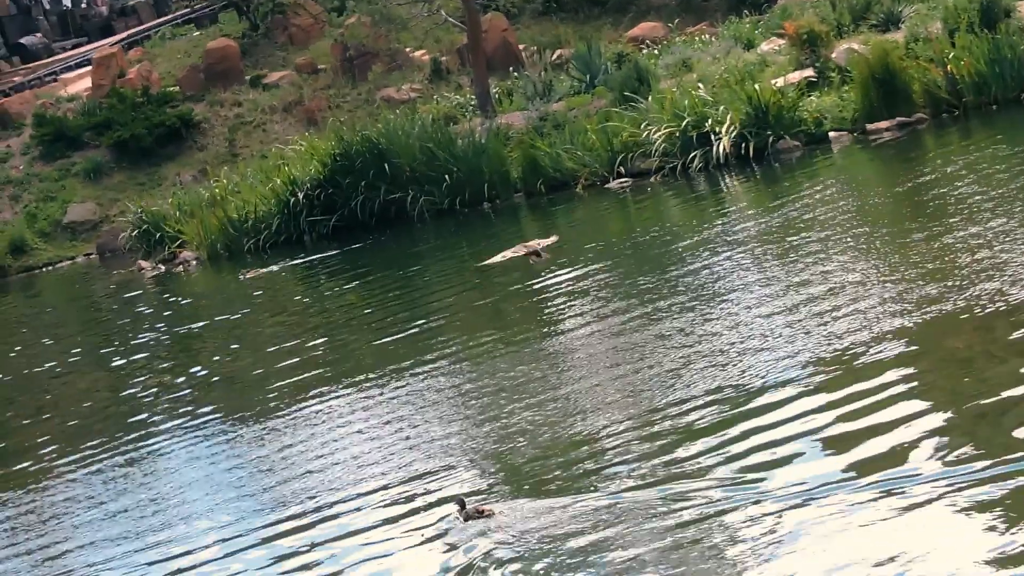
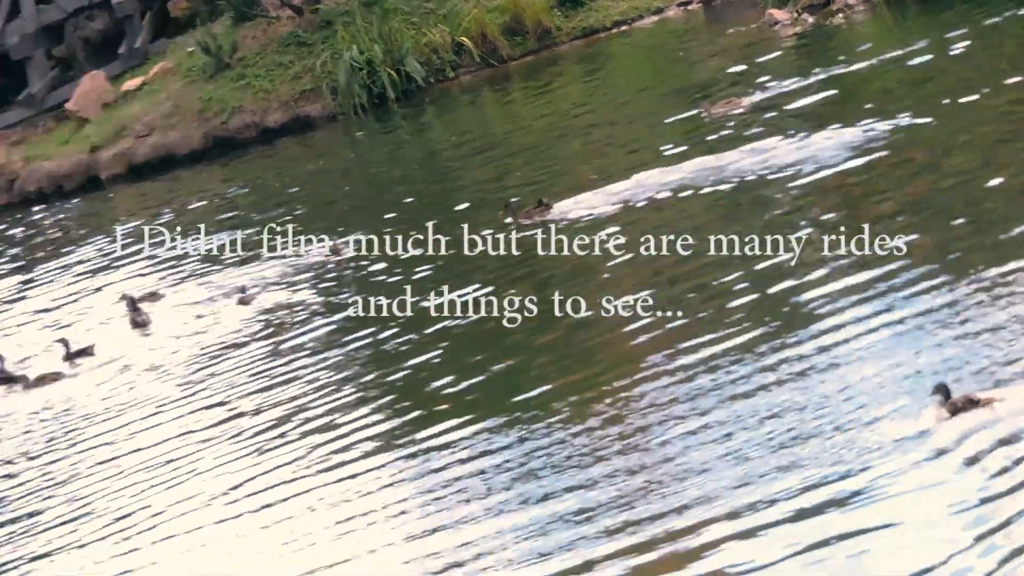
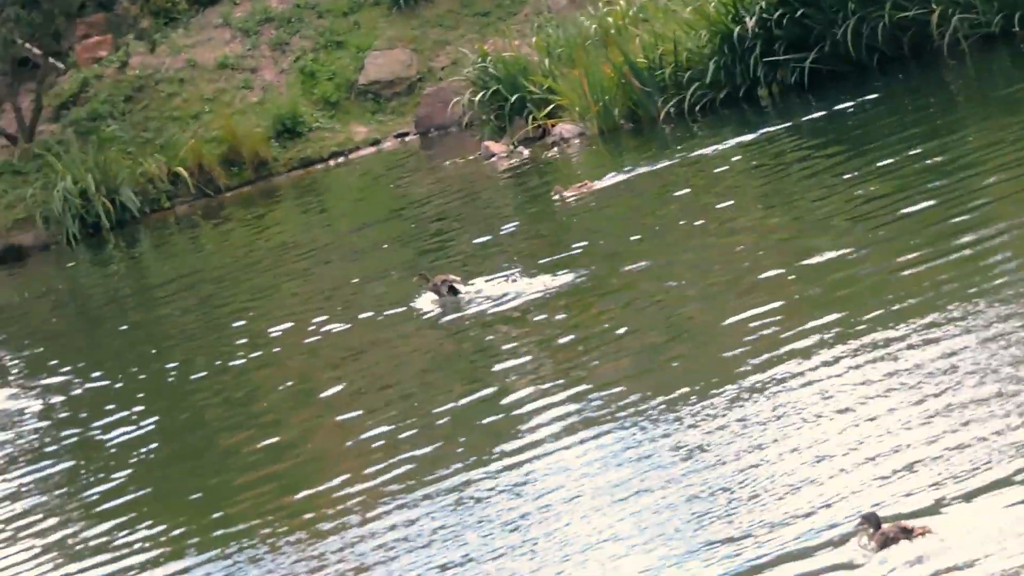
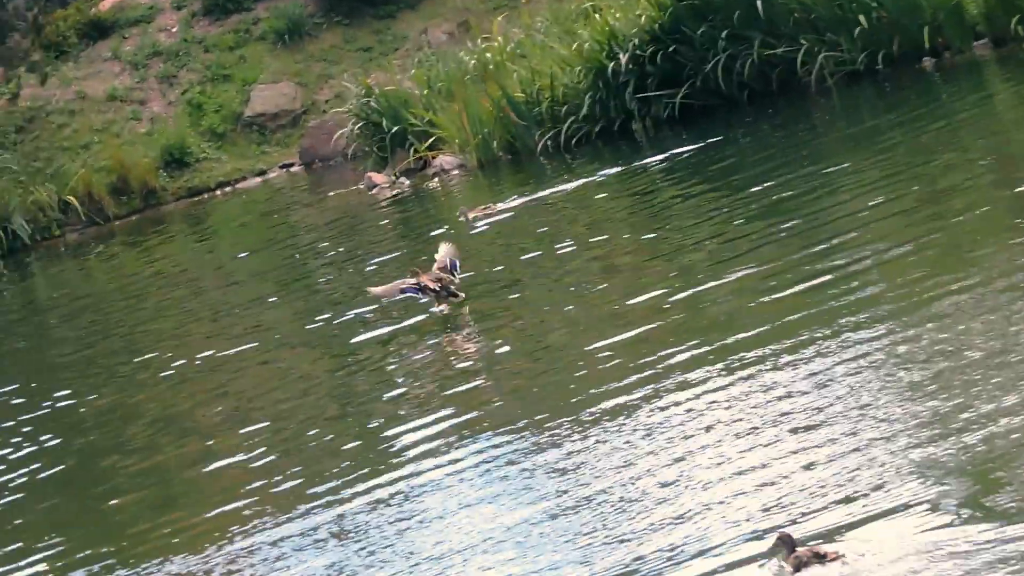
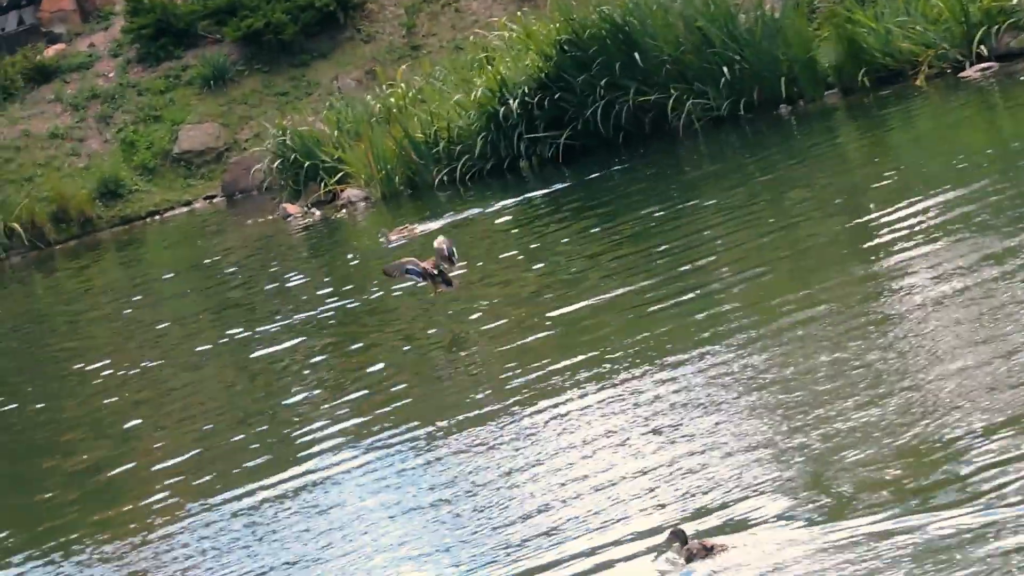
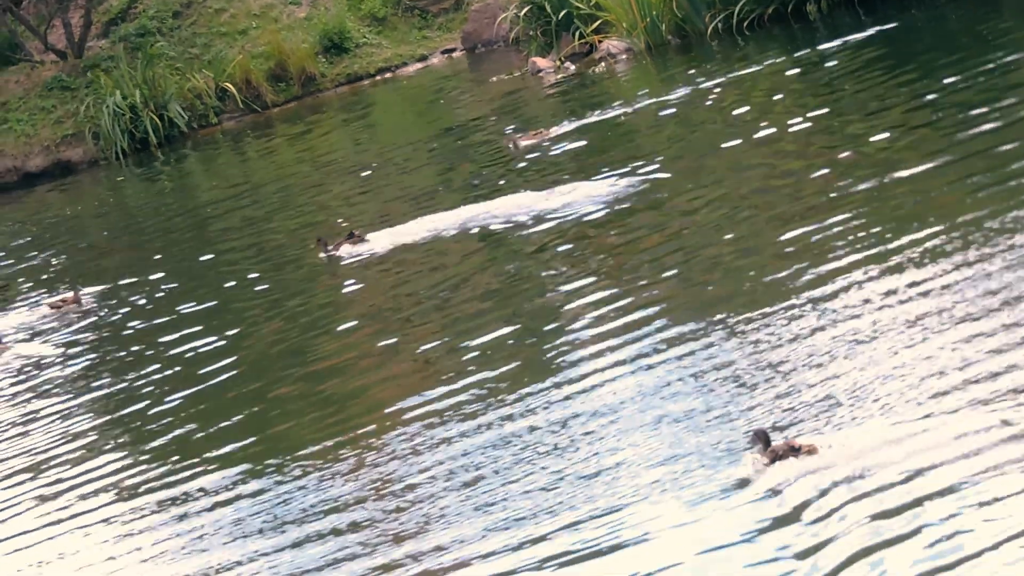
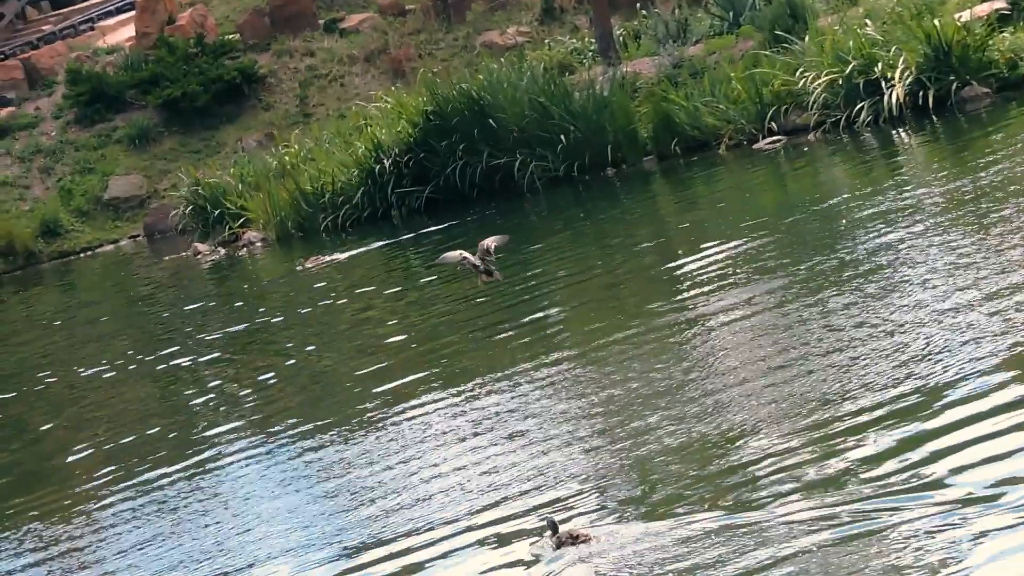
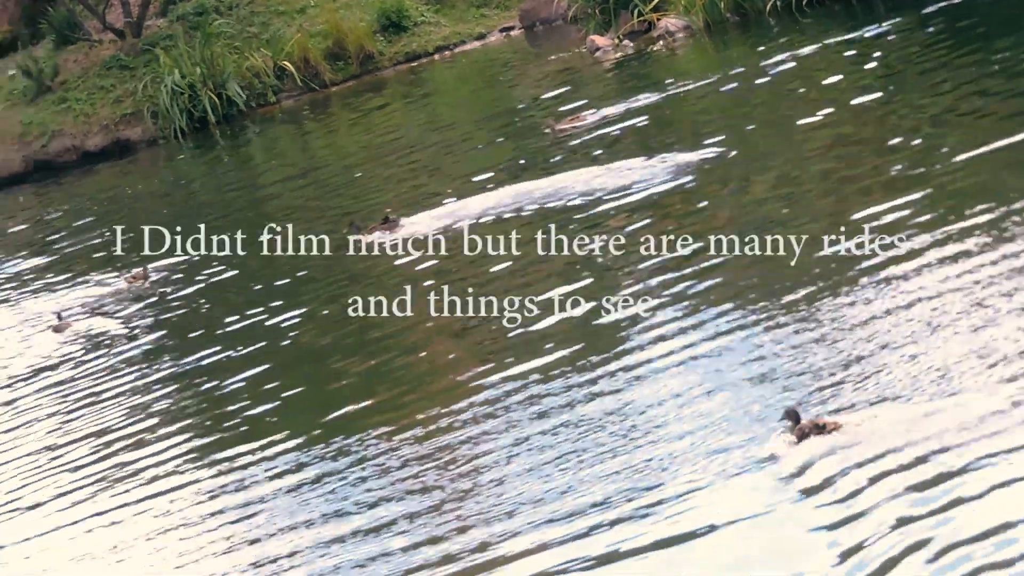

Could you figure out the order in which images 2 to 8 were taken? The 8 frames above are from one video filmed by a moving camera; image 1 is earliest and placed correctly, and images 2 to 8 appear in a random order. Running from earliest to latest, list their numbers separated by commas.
7, 5, 4, 3, 6, 8, 2
